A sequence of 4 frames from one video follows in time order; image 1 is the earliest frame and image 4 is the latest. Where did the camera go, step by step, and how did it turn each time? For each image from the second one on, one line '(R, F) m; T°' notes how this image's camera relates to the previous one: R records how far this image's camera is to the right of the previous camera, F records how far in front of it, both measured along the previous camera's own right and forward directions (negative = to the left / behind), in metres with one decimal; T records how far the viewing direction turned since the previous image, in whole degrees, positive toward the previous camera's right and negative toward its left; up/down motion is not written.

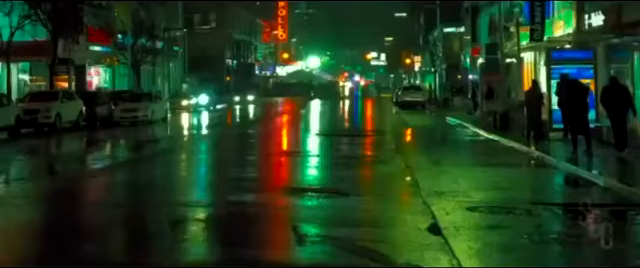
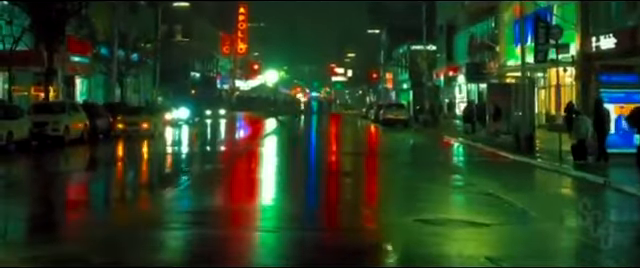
(-1.9, +0.5) m; +4°
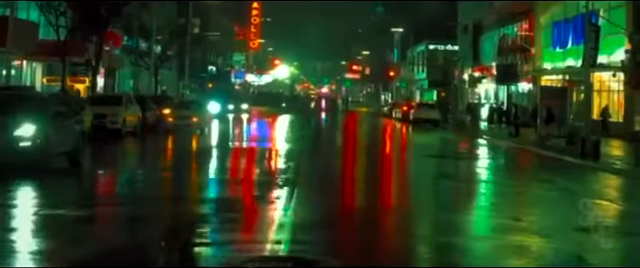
(-1.6, +0.2) m; +1°
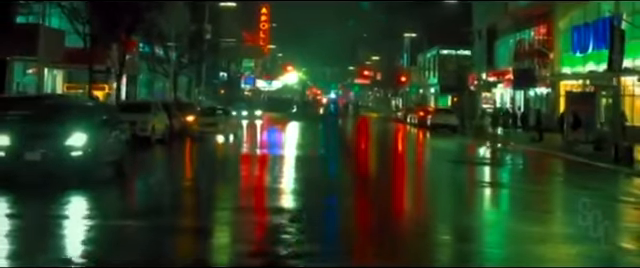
(-0.6, +0.1) m; 0°
